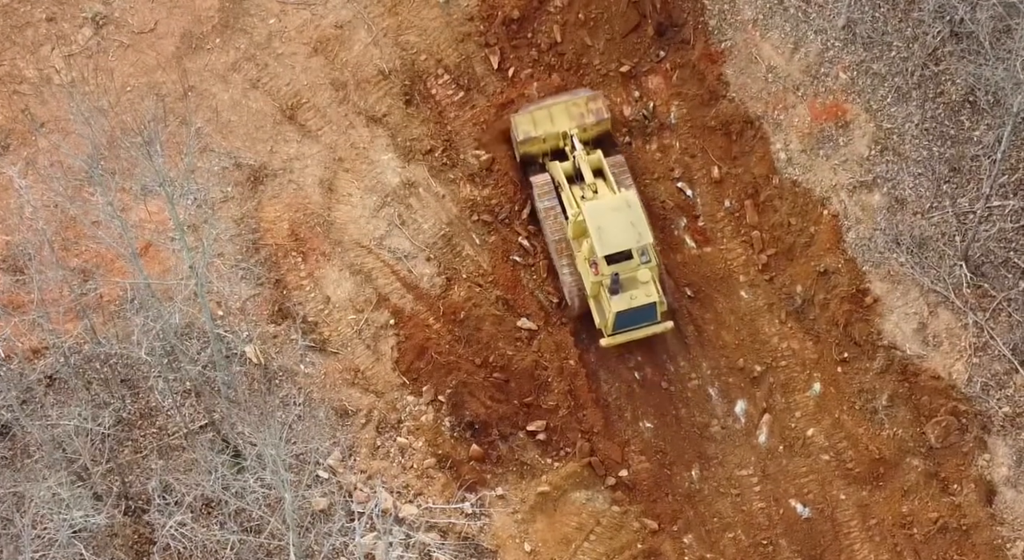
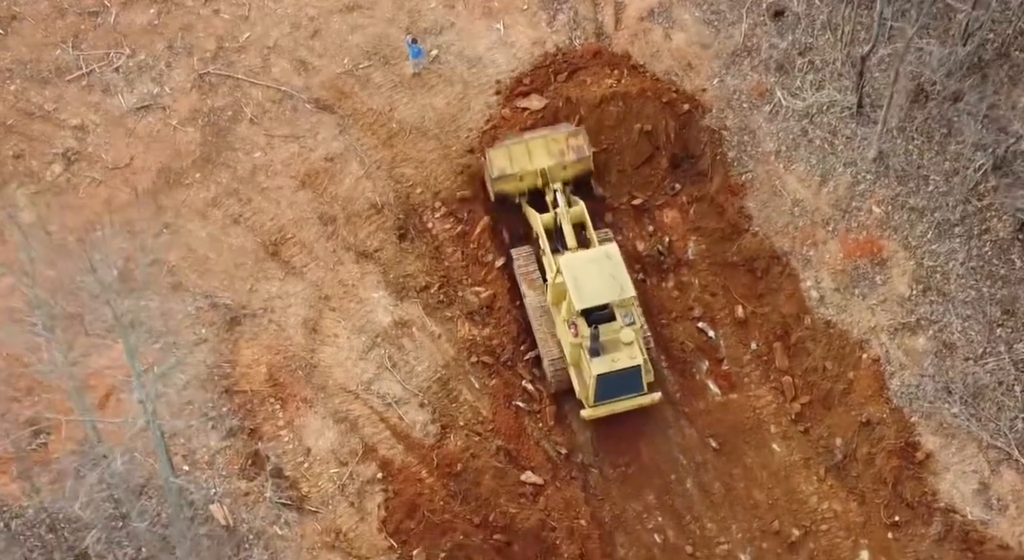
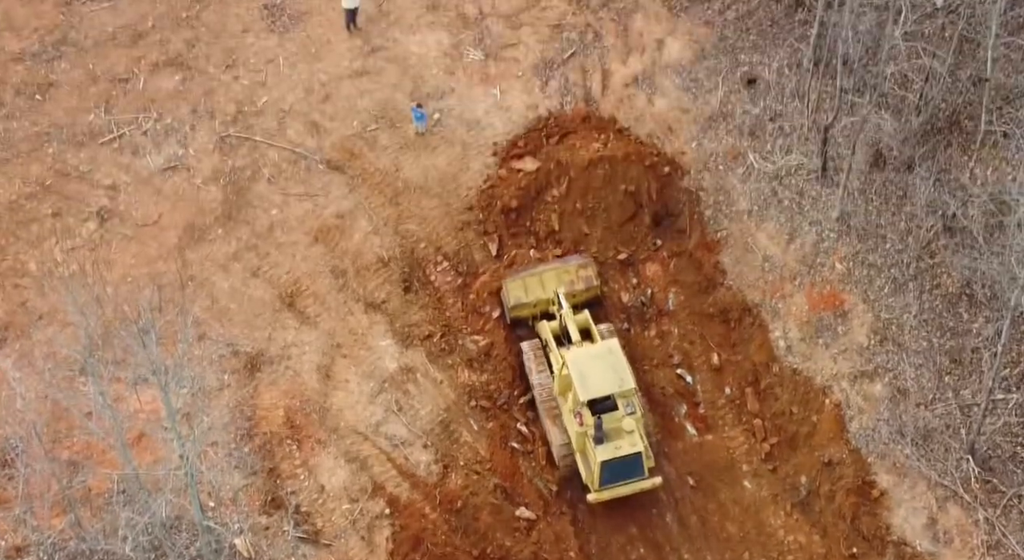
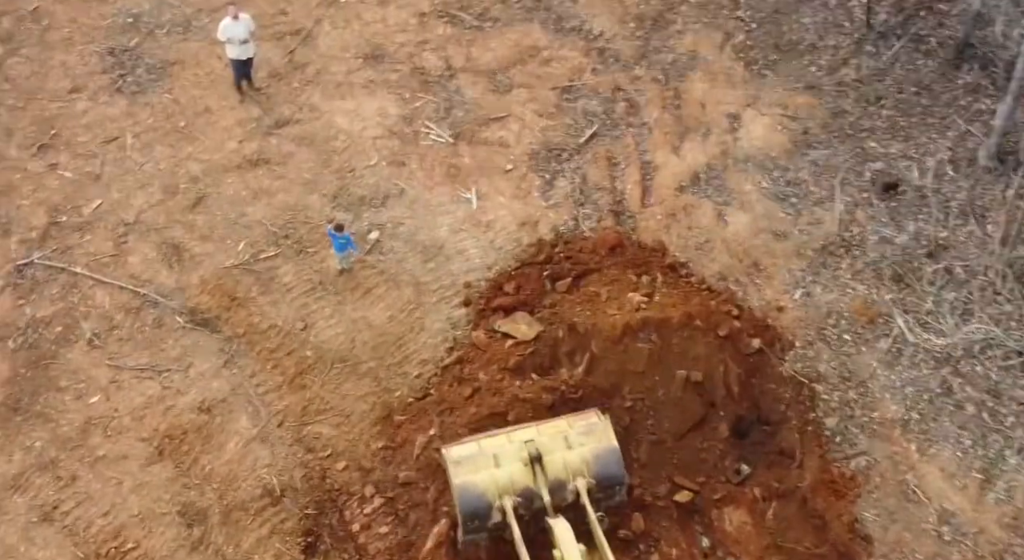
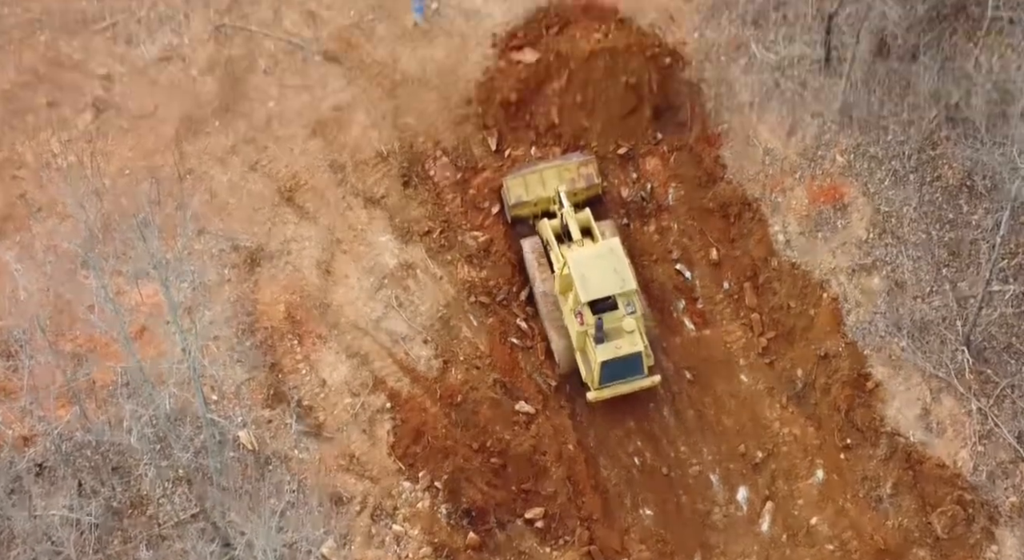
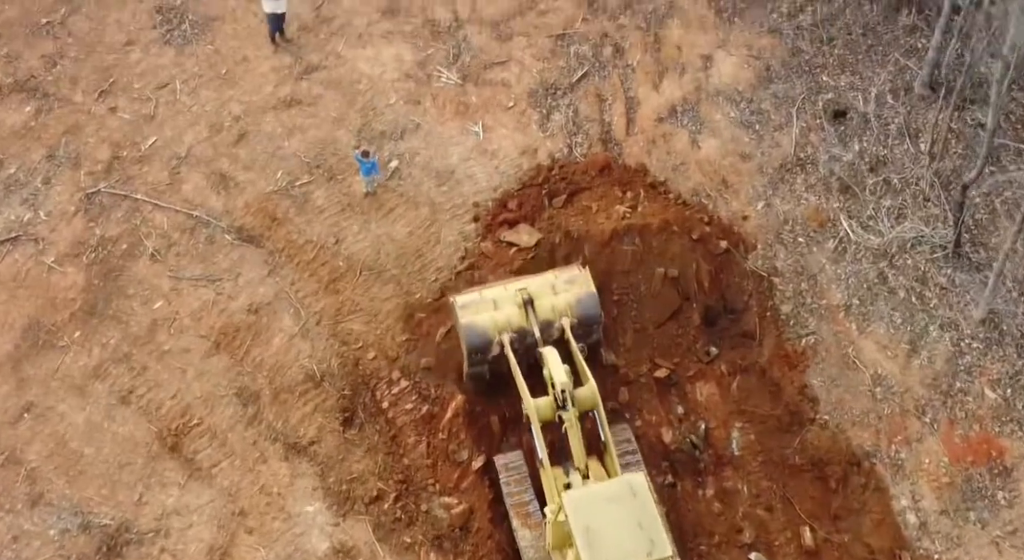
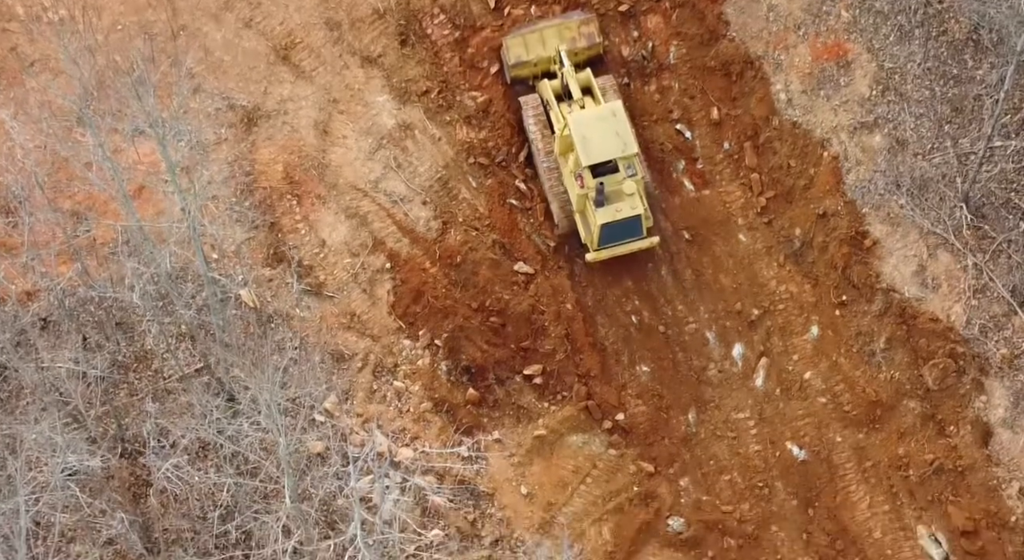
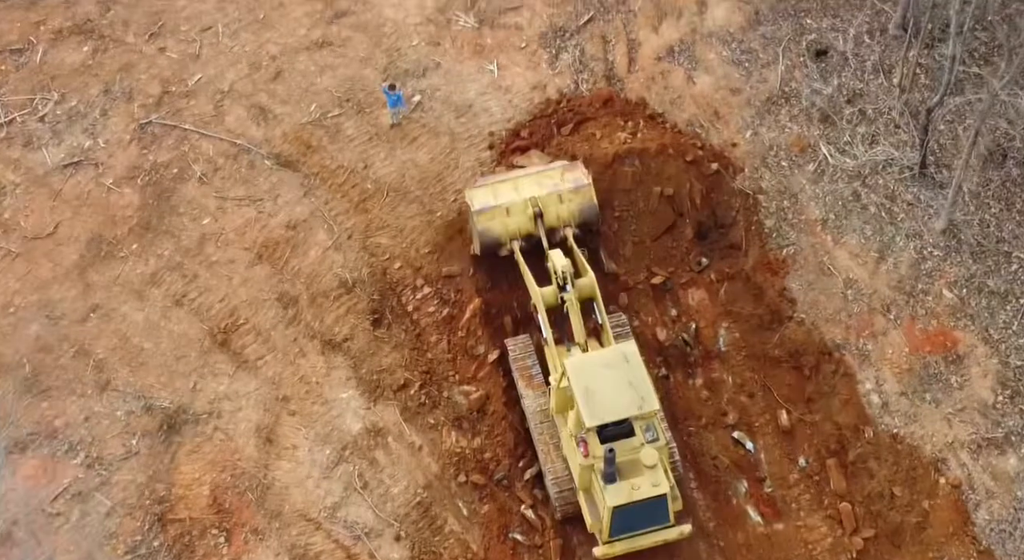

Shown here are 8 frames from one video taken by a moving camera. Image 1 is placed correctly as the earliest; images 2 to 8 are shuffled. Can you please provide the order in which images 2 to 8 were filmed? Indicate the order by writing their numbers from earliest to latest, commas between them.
7, 5, 3, 2, 8, 6, 4
